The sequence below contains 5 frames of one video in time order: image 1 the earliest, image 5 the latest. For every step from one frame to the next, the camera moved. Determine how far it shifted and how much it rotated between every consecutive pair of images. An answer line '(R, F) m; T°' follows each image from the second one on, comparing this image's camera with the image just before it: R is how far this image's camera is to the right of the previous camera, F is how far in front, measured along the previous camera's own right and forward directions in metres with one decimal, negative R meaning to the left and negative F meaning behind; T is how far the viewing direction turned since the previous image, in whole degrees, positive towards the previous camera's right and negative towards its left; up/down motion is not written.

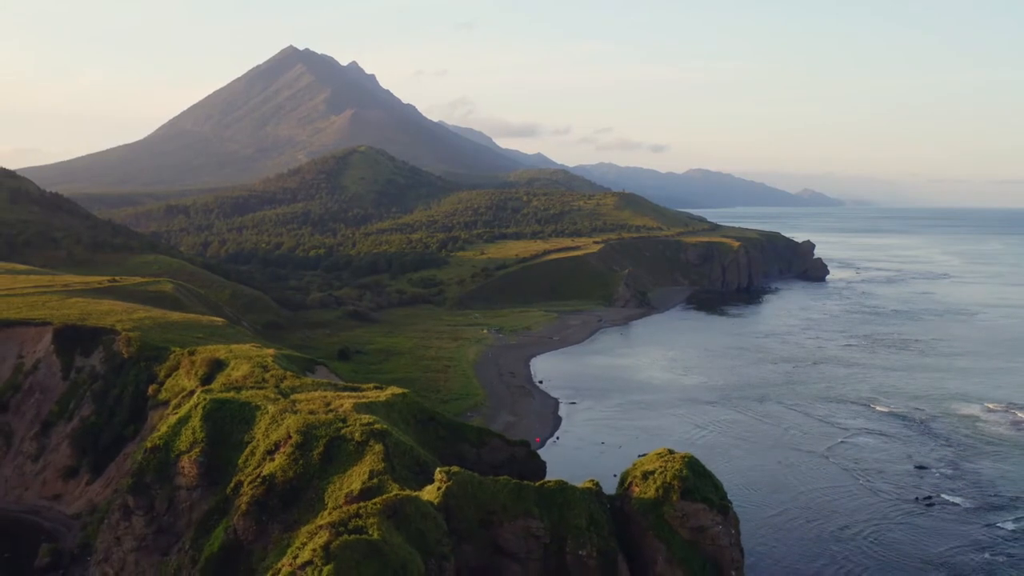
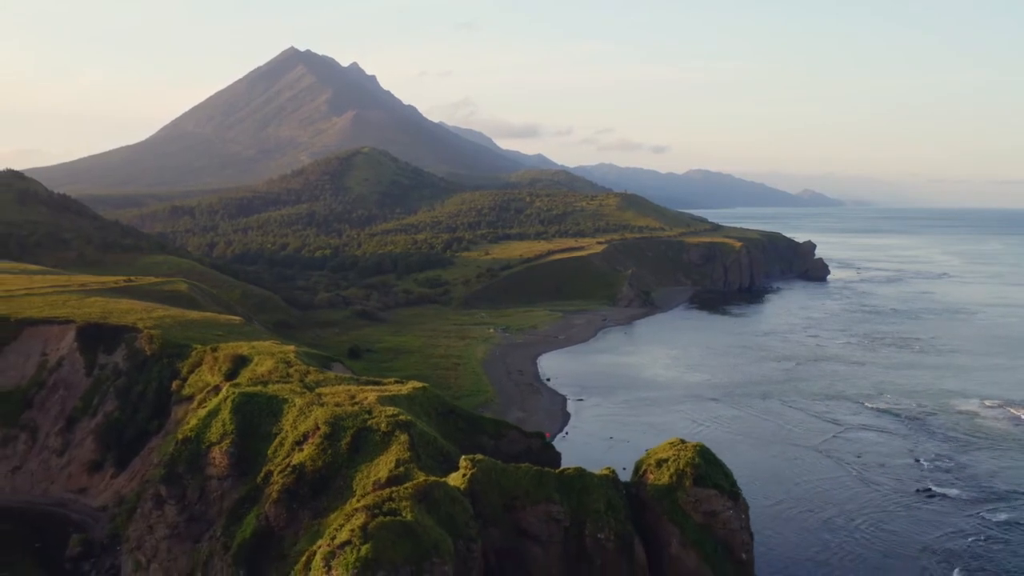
(-0.6, -1.0) m; 0°
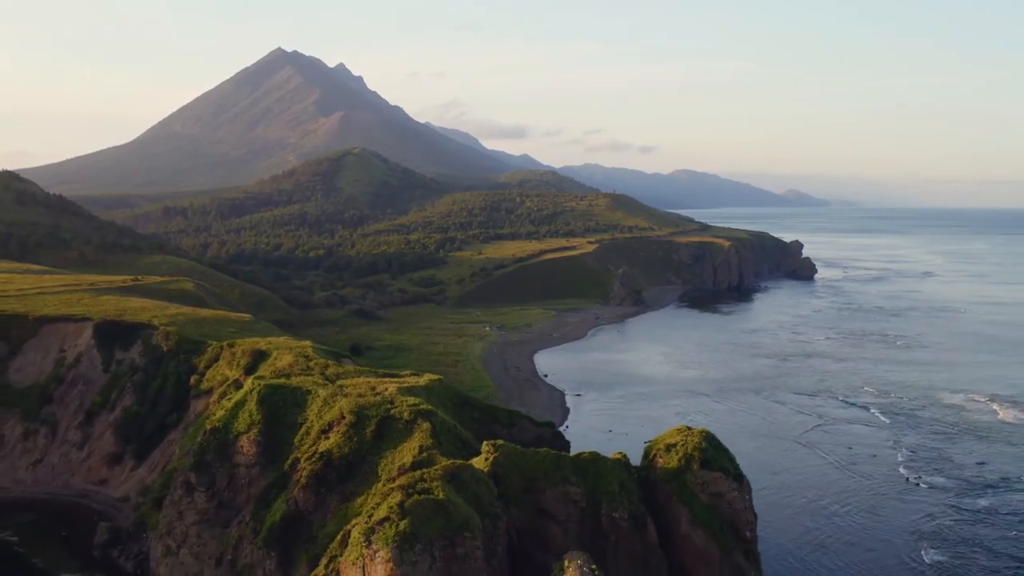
(-1.0, -1.5) m; +1°
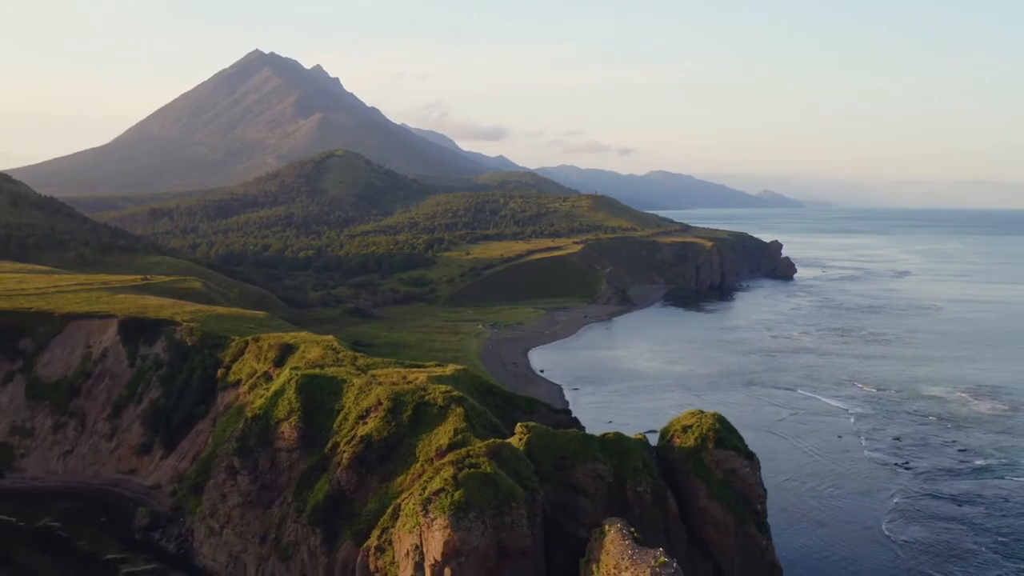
(-1.8, -2.1) m; +2°
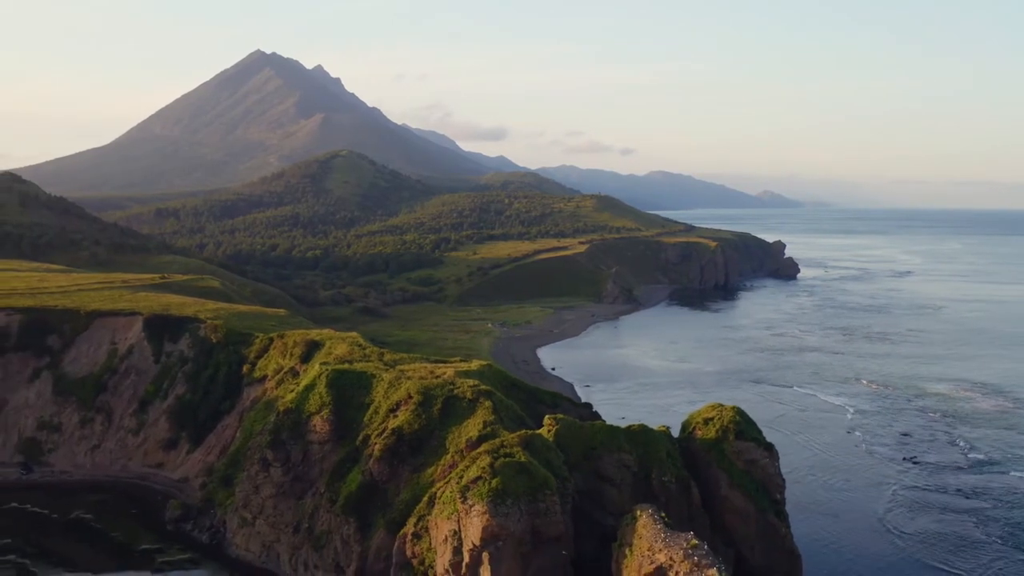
(-1.0, -0.9) m; 0°
